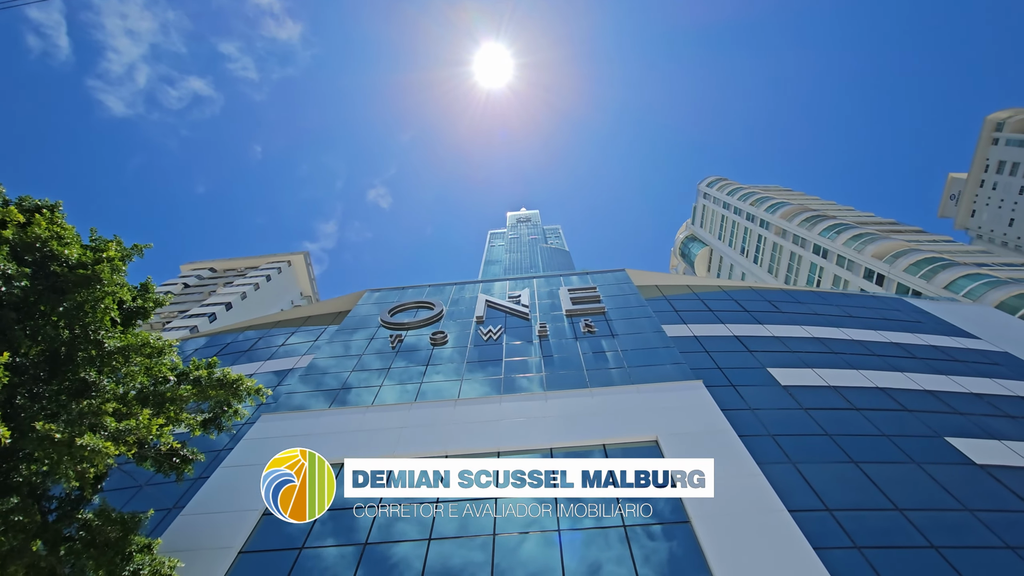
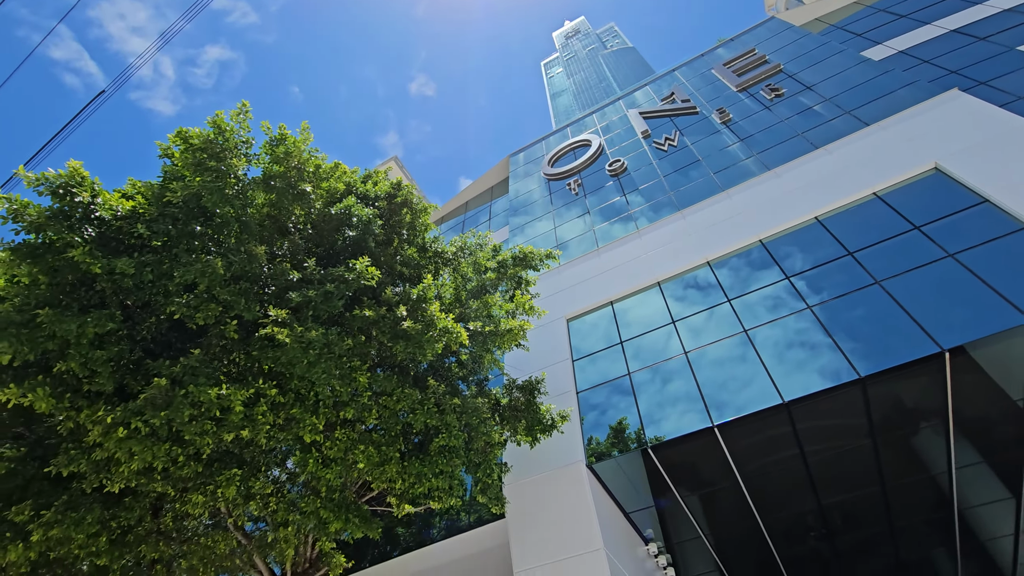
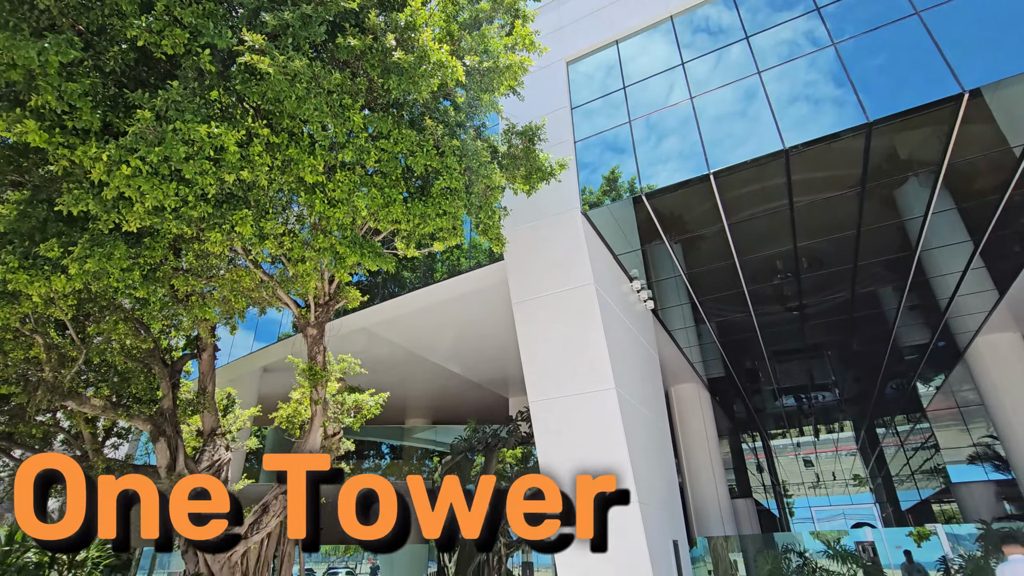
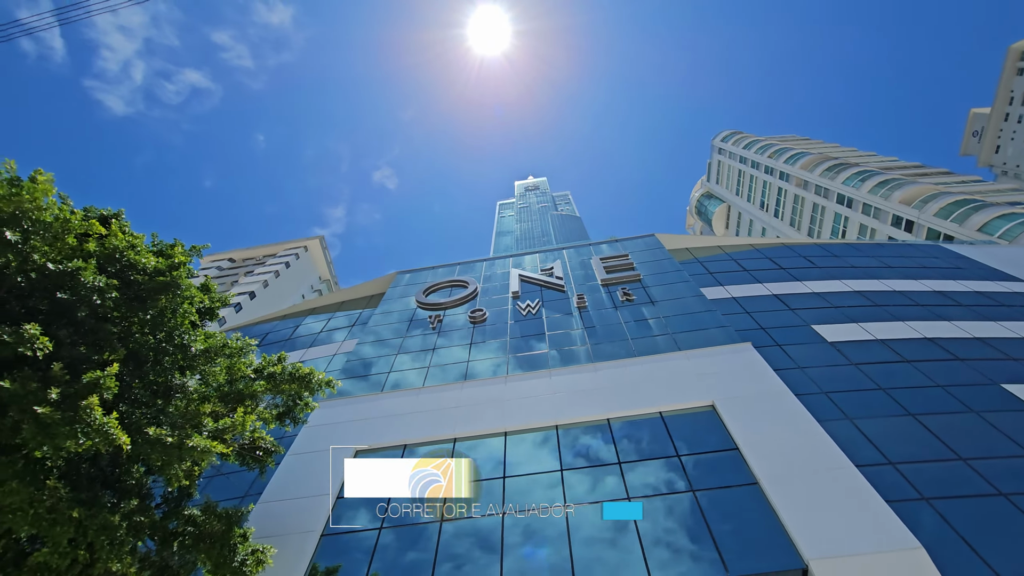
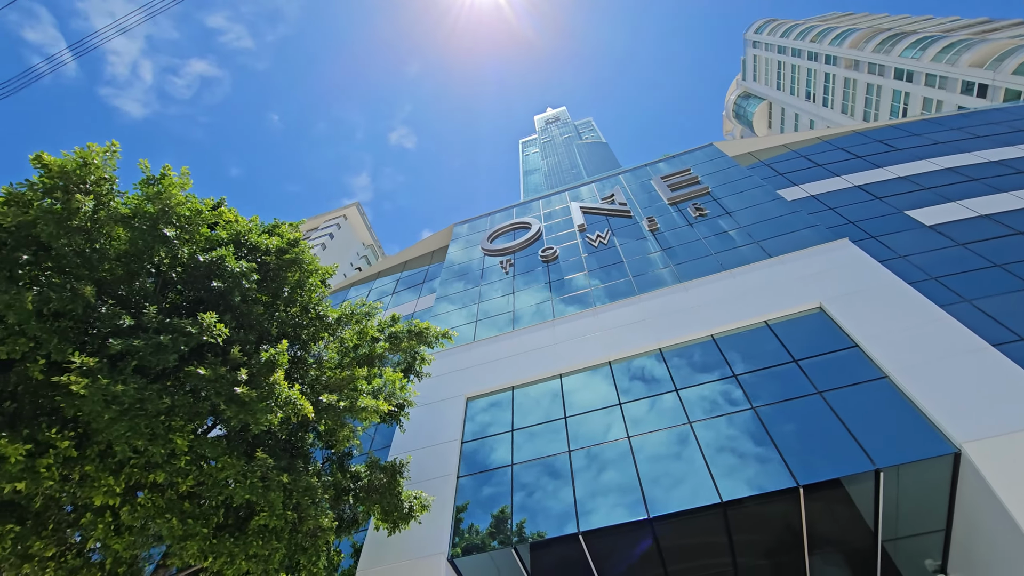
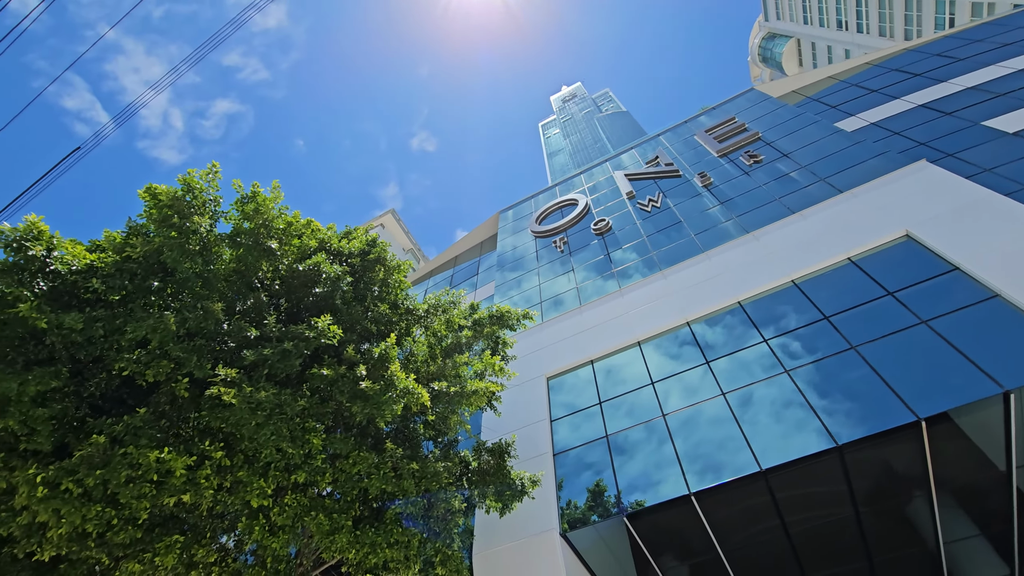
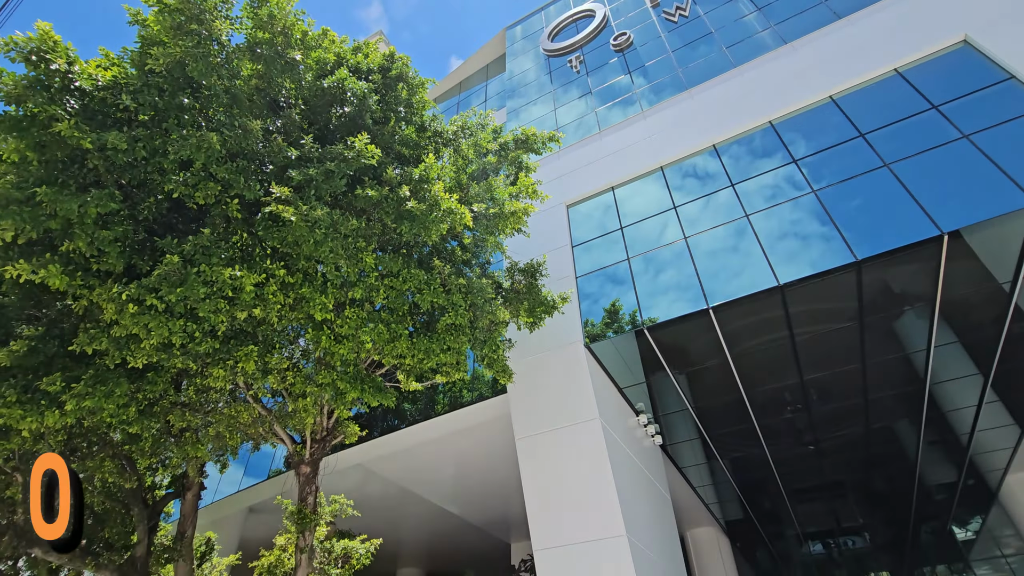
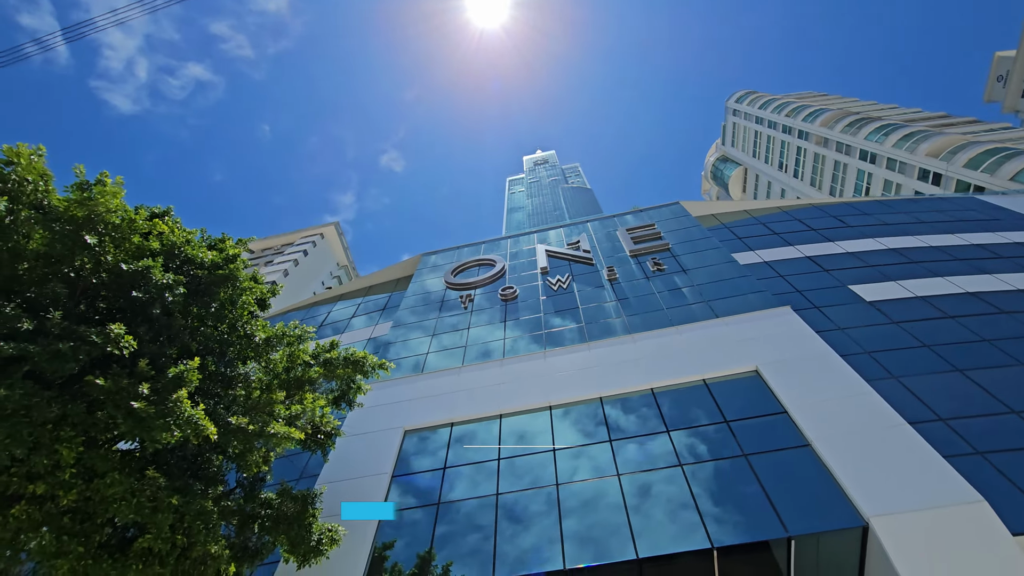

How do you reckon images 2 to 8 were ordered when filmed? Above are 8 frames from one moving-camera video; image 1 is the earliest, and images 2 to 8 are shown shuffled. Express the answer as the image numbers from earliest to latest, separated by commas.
4, 8, 5, 6, 2, 7, 3
